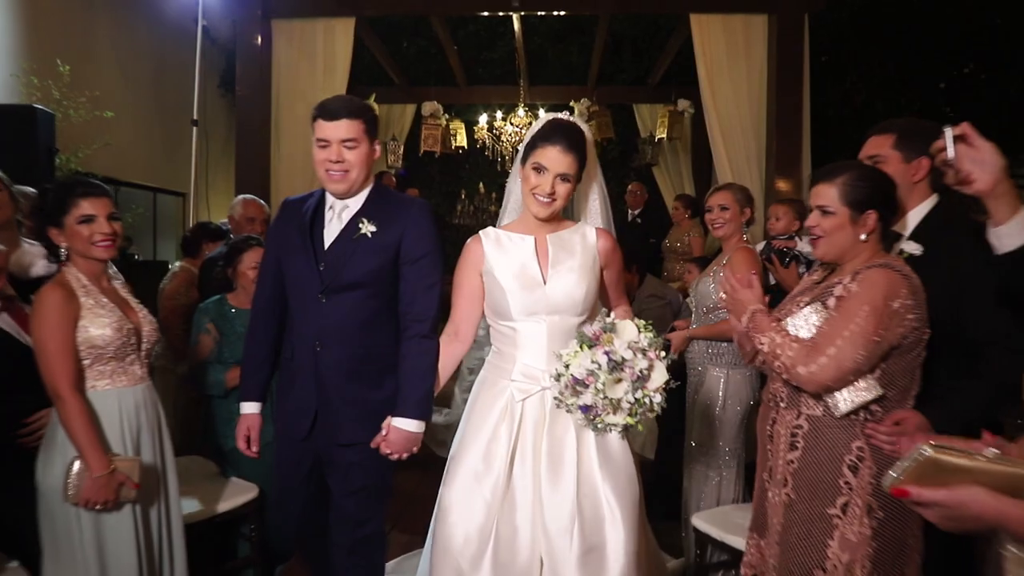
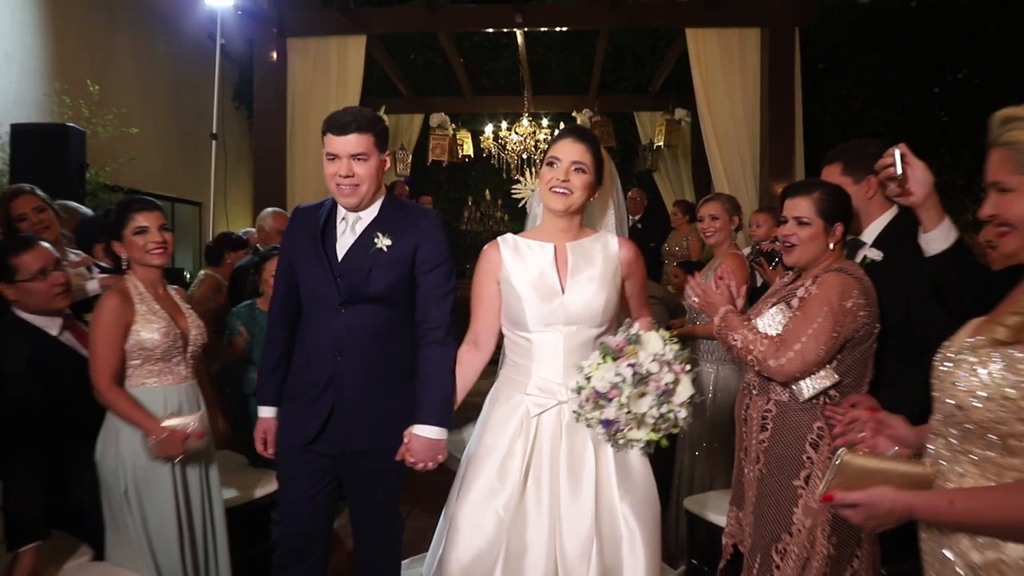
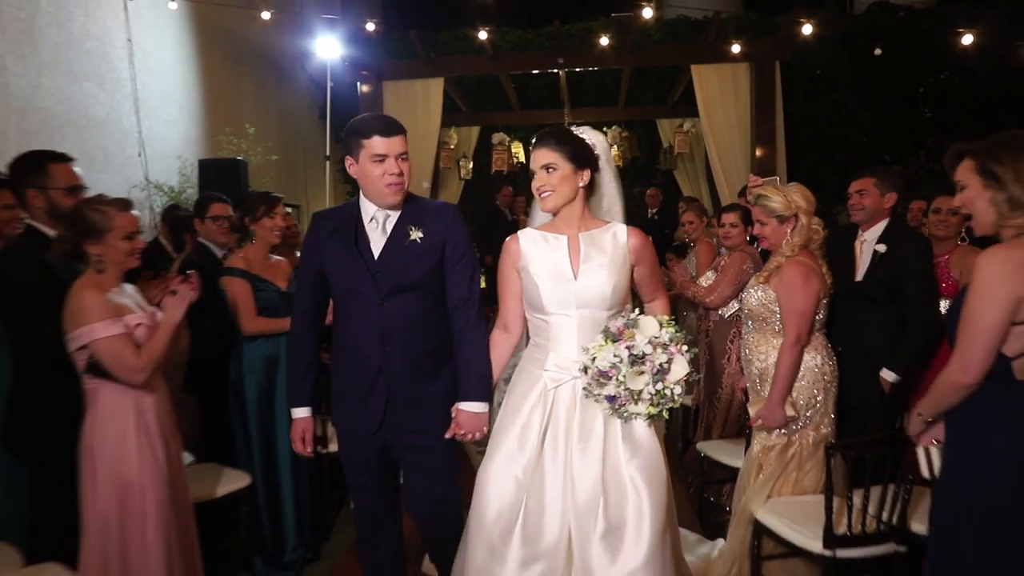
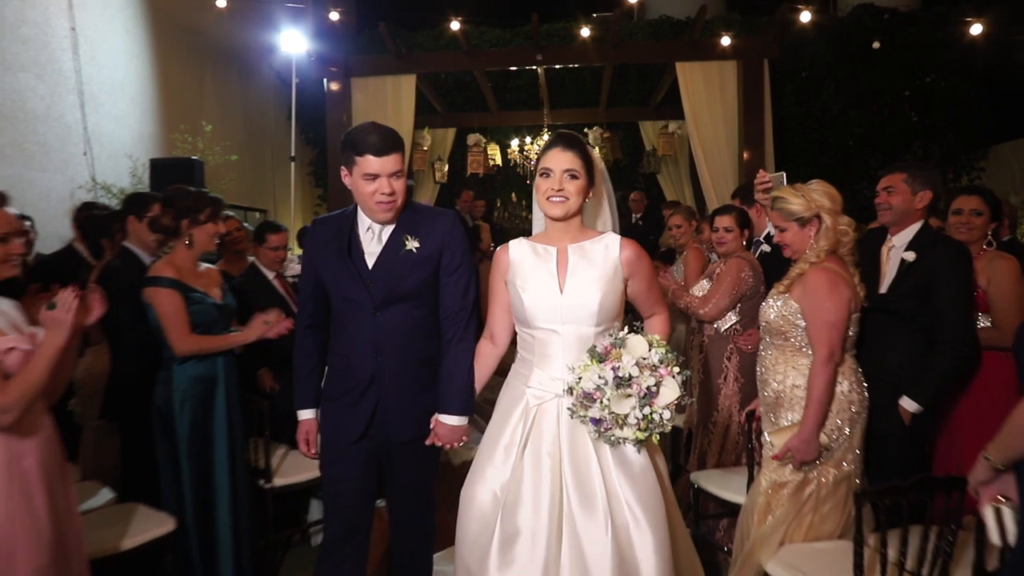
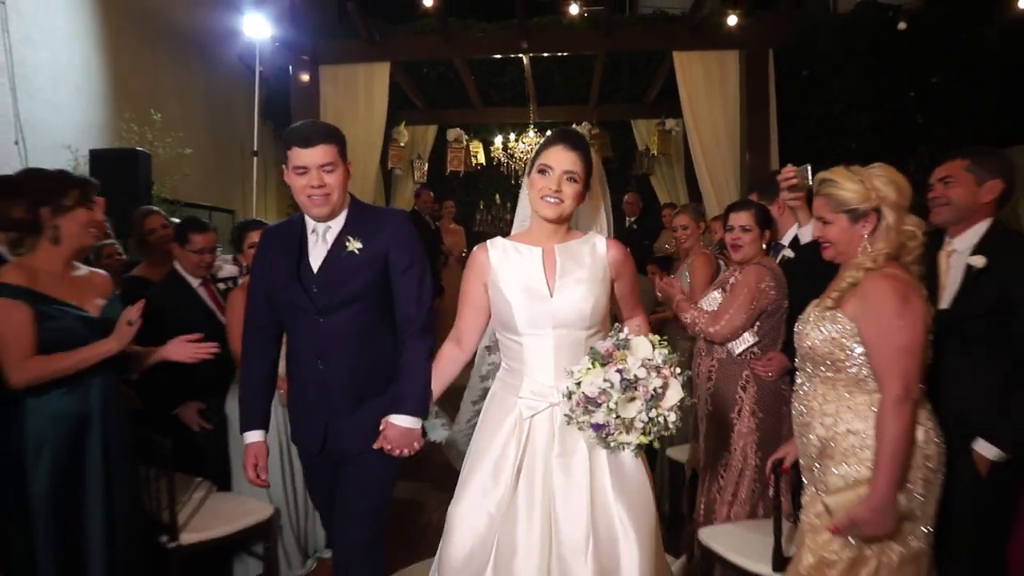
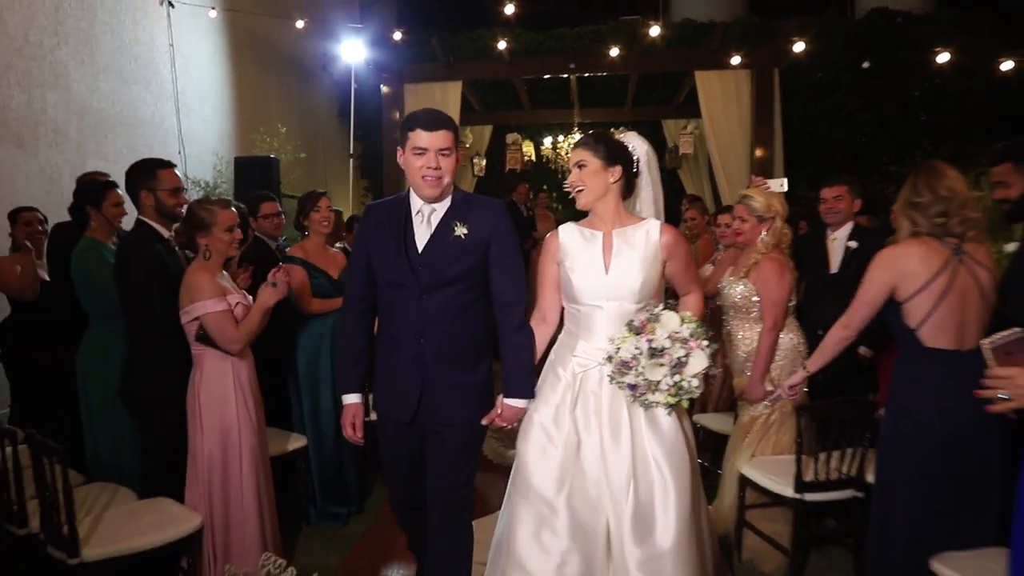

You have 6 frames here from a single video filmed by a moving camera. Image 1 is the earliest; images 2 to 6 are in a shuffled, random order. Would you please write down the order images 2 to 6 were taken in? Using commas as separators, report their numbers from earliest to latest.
2, 5, 4, 3, 6
